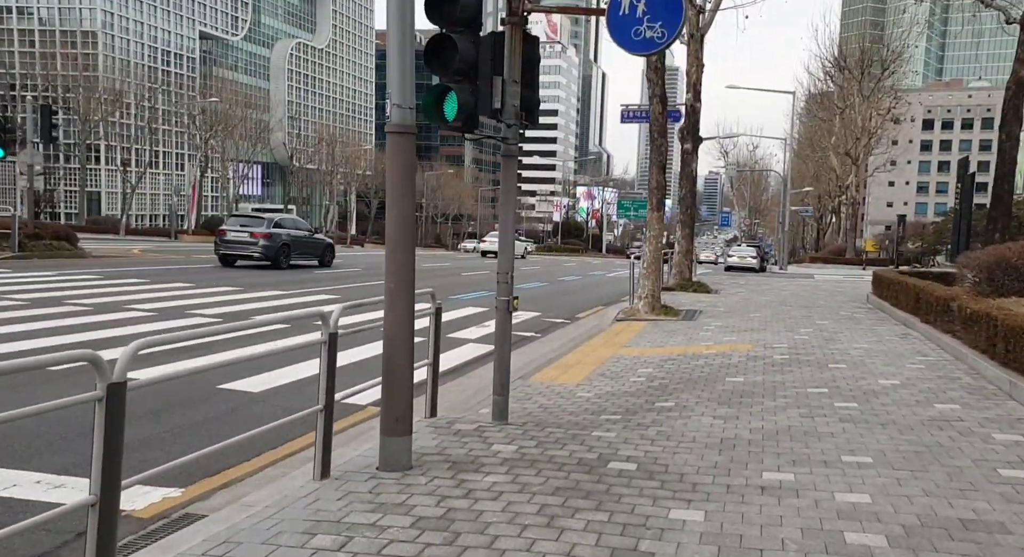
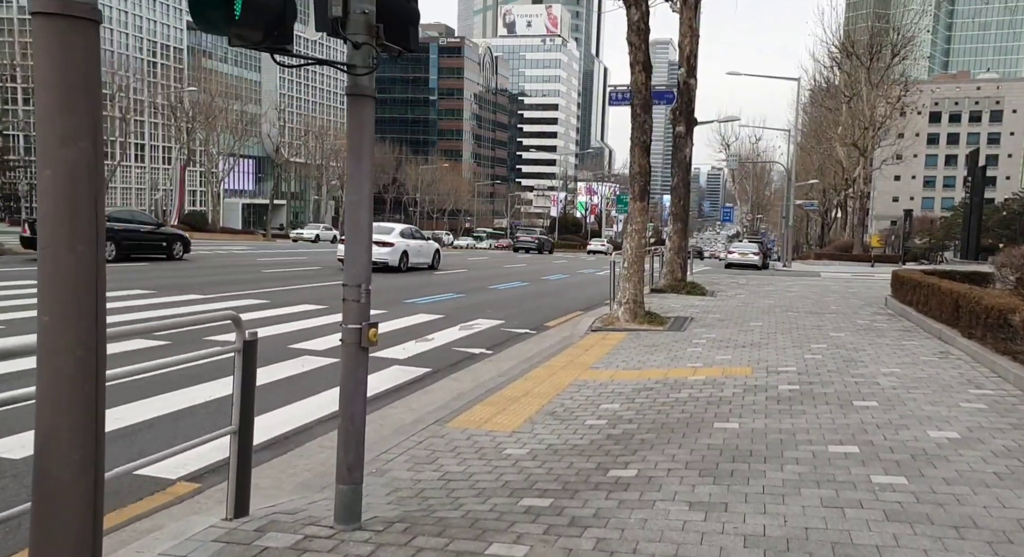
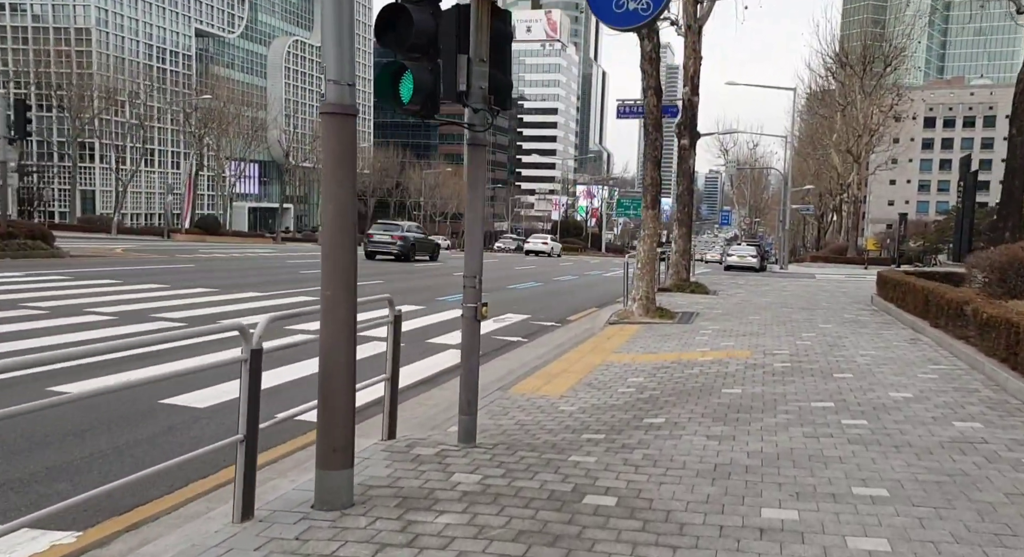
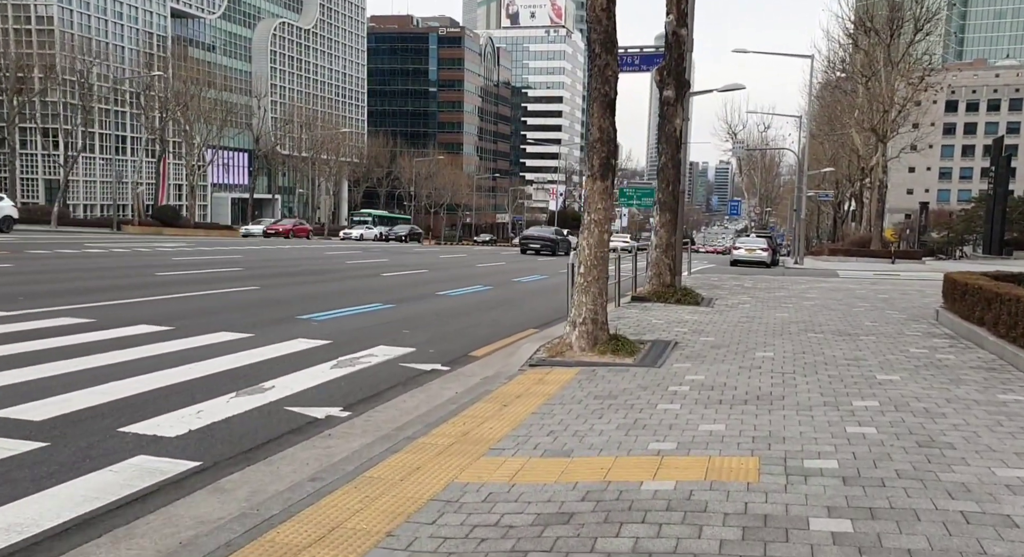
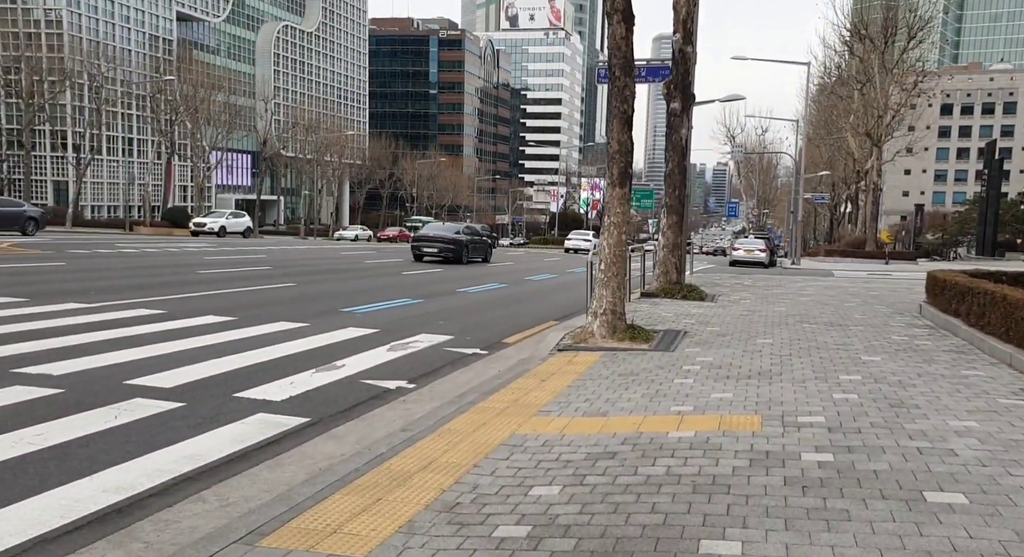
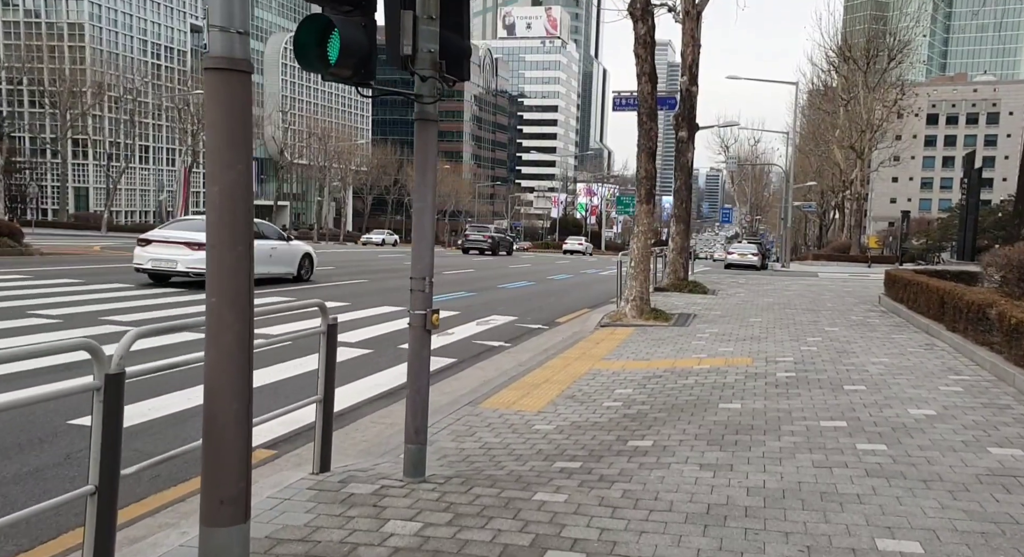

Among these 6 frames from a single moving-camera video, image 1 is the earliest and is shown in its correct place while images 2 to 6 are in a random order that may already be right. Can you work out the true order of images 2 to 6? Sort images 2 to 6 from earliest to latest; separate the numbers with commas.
3, 6, 2, 5, 4
